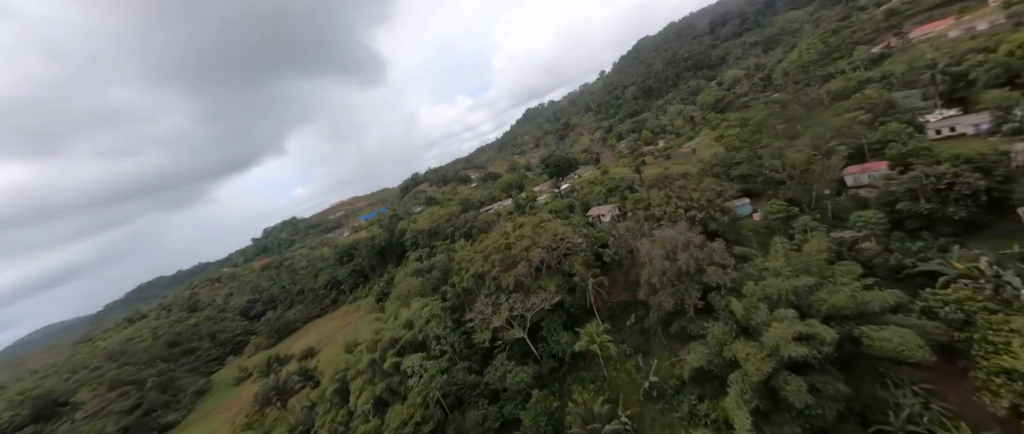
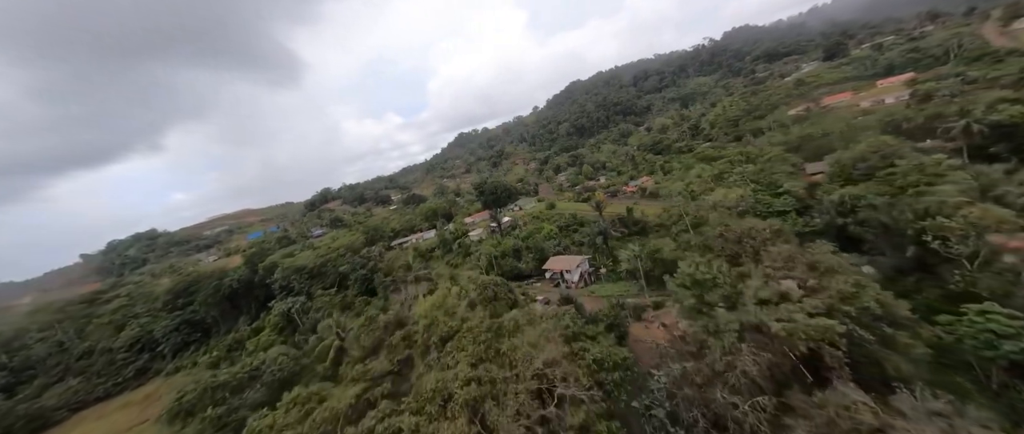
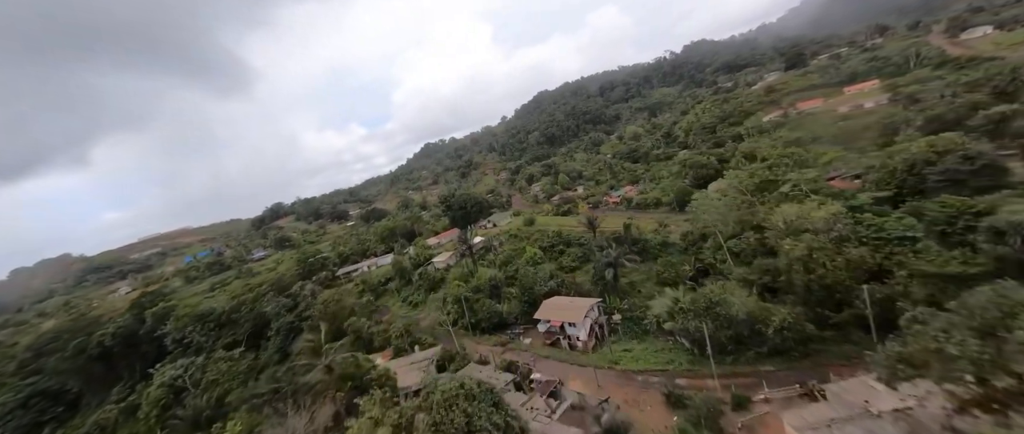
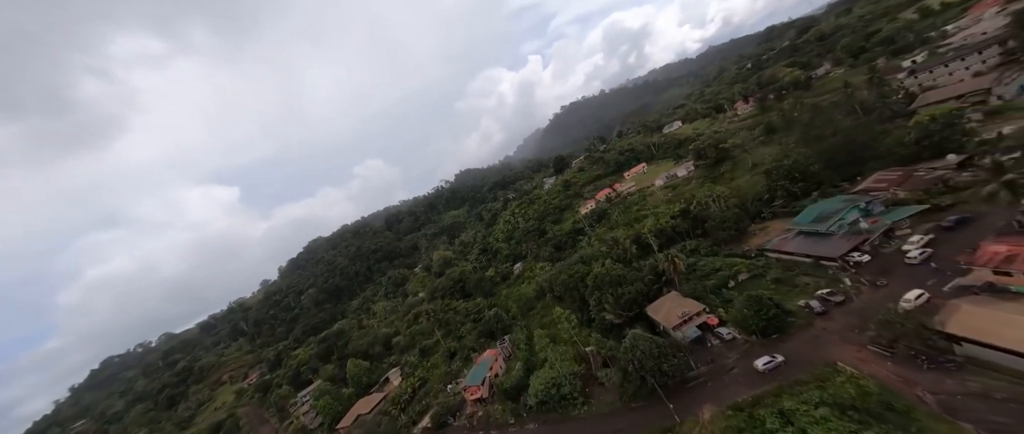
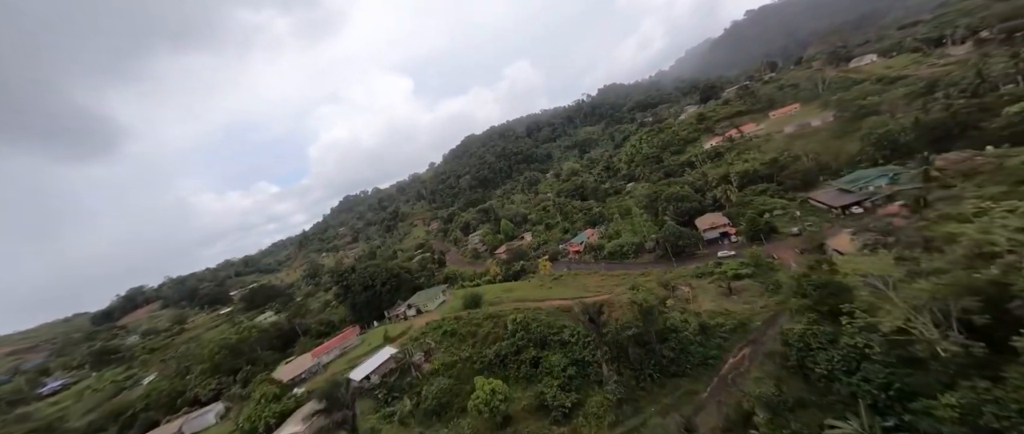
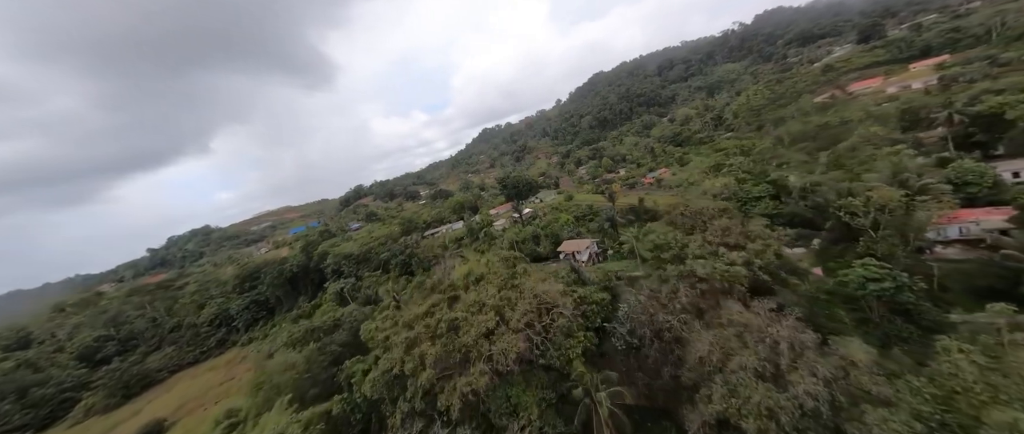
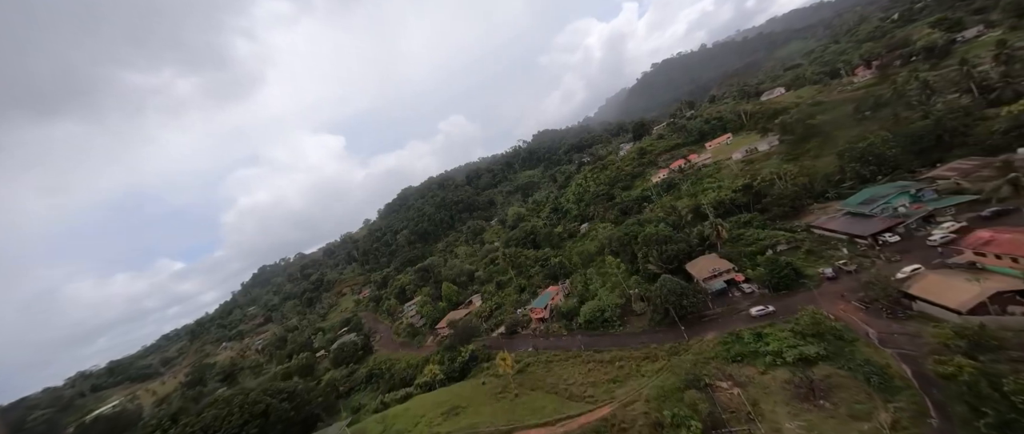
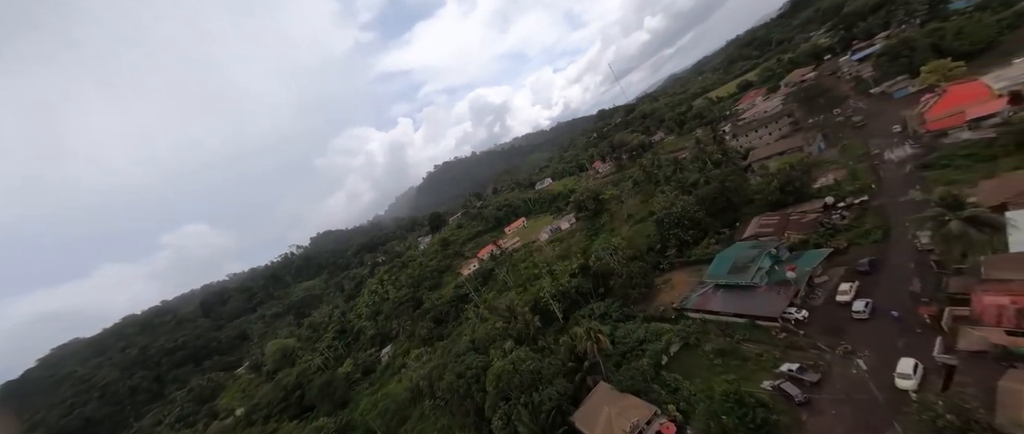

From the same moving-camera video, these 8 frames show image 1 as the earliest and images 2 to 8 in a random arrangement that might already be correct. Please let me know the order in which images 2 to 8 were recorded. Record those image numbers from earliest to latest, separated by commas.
6, 2, 3, 5, 7, 4, 8
